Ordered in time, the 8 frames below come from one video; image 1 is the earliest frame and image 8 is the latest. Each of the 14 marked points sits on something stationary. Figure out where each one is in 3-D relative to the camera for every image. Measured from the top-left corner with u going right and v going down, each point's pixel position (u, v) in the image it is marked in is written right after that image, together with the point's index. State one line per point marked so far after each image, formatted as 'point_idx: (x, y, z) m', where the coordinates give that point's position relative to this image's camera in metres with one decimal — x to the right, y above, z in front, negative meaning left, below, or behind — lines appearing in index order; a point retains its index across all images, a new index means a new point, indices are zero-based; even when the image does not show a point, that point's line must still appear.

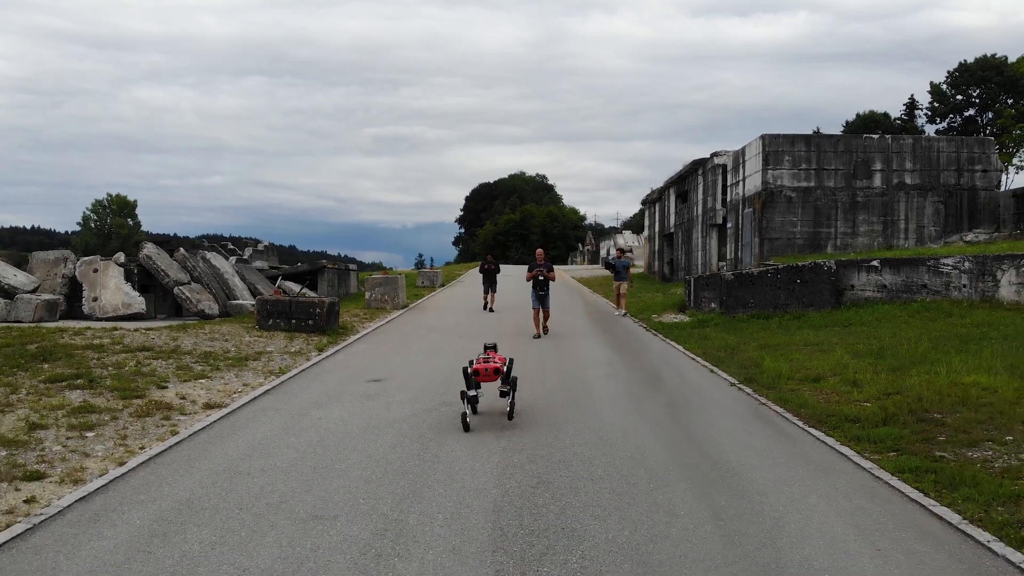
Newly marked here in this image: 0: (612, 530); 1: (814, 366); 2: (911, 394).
0: (+0.5, -1.3, +4.1) m
1: (+3.2, -0.8, +8.7) m
2: (+3.5, -0.9, +7.2) m
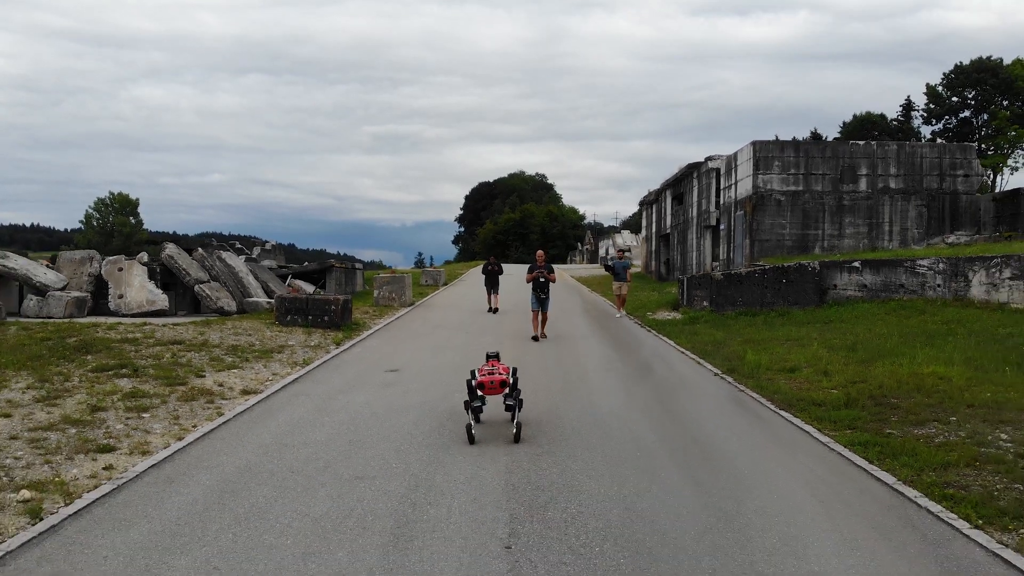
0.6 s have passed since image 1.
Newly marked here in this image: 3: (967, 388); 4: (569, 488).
0: (+0.6, -1.3, +5.0) m
1: (+3.3, -0.8, +9.5) m
2: (+3.6, -0.9, +8.0) m
3: (+4.3, -0.9, +7.7) m
4: (+0.3, -1.3, +4.9) m
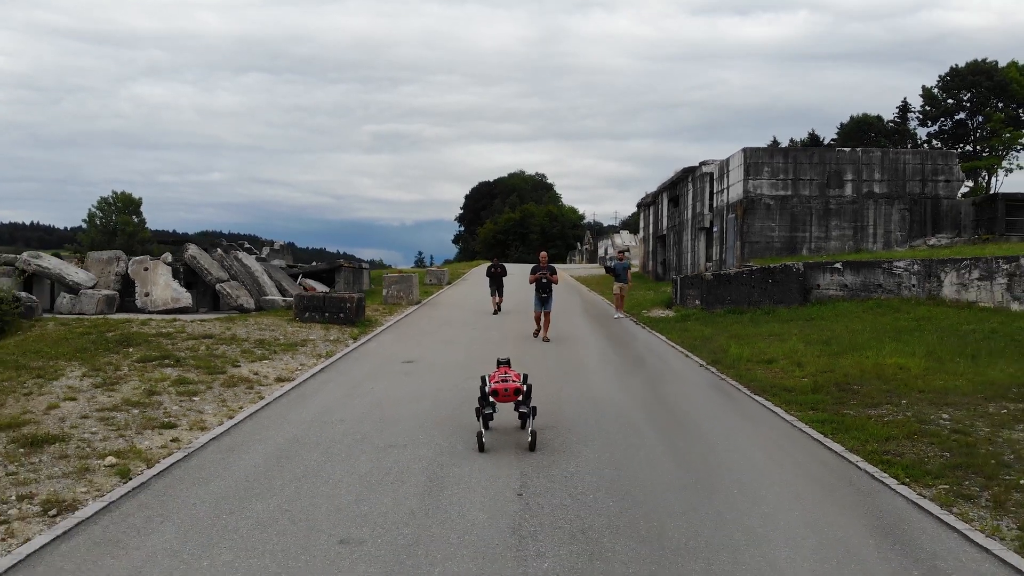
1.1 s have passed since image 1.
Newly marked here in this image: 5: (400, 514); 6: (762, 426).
0: (+0.6, -1.3, +5.9) m
1: (+3.4, -0.8, +10.5) m
2: (+3.6, -0.9, +9.0) m
3: (+4.4, -0.9, +8.6) m
4: (+0.4, -1.3, +5.9) m
5: (-0.7, -1.4, +4.7) m
6: (+2.2, -1.2, +7.0) m
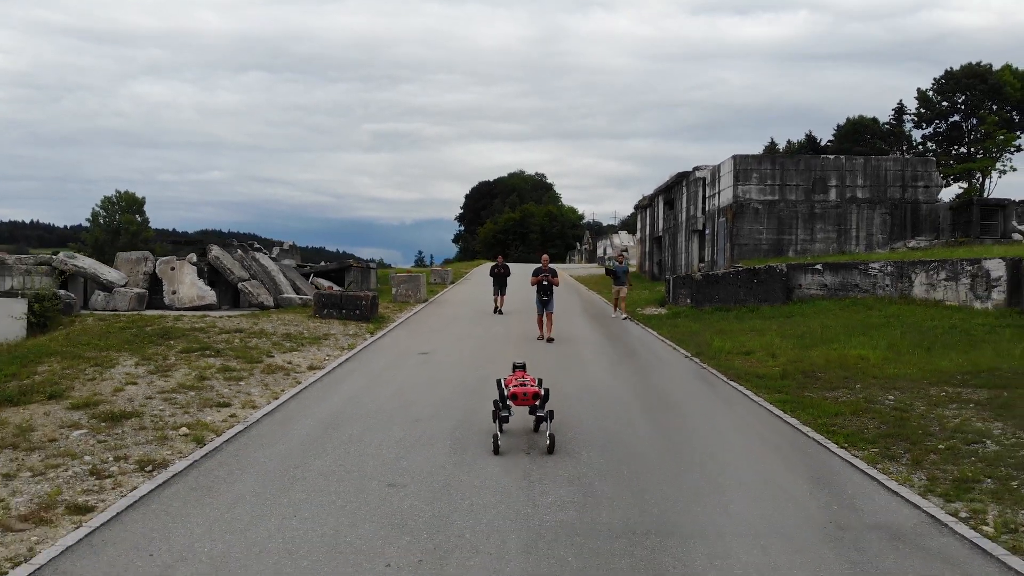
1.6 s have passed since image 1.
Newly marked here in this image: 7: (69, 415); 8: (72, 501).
0: (+0.7, -1.3, +7.1) m
1: (+3.4, -0.8, +11.7) m
2: (+3.7, -0.9, +10.1) m
3: (+4.5, -0.9, +9.8) m
4: (+0.5, -1.3, +7.1) m
5: (-0.6, -1.4, +5.9) m
6: (+2.2, -1.2, +8.1) m
7: (-4.3, -1.2, +7.8) m
8: (-2.9, -1.4, +5.4) m
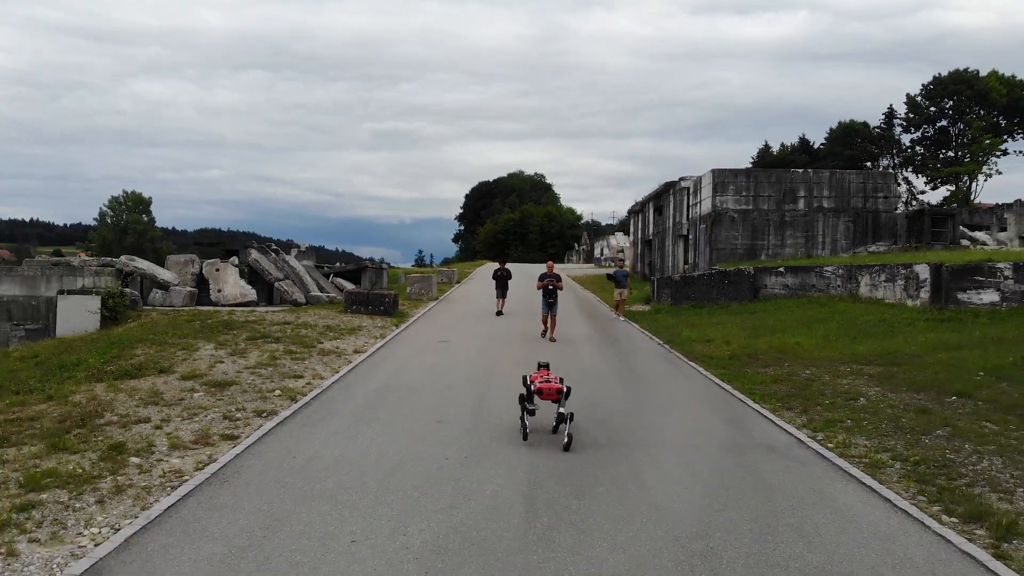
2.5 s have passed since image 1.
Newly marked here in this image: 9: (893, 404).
0: (+0.8, -1.3, +9.6) m
1: (+3.5, -0.8, +14.2) m
2: (+3.8, -0.9, +12.7) m
3: (+4.5, -0.9, +12.3) m
4: (+0.6, -1.3, +9.6) m
5: (-0.5, -1.4, +8.4) m
6: (+2.3, -1.2, +10.6) m
7: (-4.2, -1.2, +10.4) m
8: (-2.8, -1.4, +7.9) m
9: (+4.0, -1.2, +8.6) m
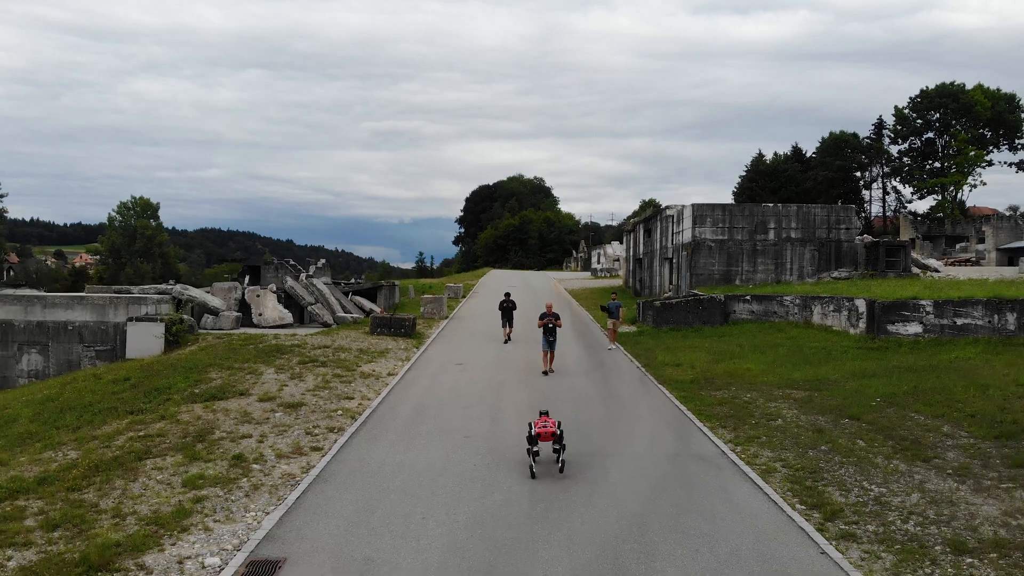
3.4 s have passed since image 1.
0: (+0.9, -2.0, +12.6) m
1: (+3.6, -1.5, +17.2) m
2: (+3.9, -1.6, +15.6) m
3: (+4.6, -1.6, +15.3) m
4: (+0.7, -2.0, +12.6) m
5: (-0.4, -2.1, +11.4) m
6: (+2.4, -1.9, +13.6) m
7: (-4.1, -1.9, +13.3) m
8: (-2.7, -2.1, +10.9) m
9: (+4.1, -1.9, +11.6) m
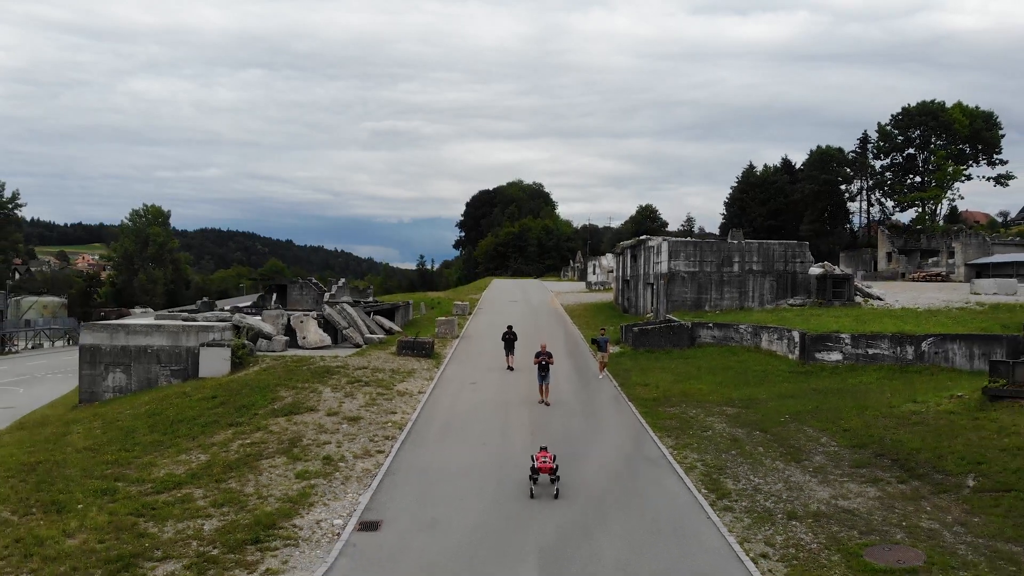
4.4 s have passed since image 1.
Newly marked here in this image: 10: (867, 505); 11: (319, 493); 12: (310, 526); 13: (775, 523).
0: (+1.0, -3.0, +17.1) m
1: (+3.7, -2.5, +21.7) m
2: (+4.0, -2.6, +20.2) m
3: (+4.7, -2.6, +19.8) m
4: (+0.8, -3.0, +17.1) m
5: (-0.3, -3.1, +15.9) m
6: (+2.5, -2.9, +18.1) m
7: (-4.0, -2.9, +17.8) m
8: (-2.6, -3.1, +15.4) m
9: (+4.2, -2.9, +16.1) m
10: (+5.3, -3.2, +12.0) m
11: (-3.1, -3.3, +13.1) m
12: (-2.9, -3.4, +11.5) m
13: (+3.7, -3.3, +11.4) m
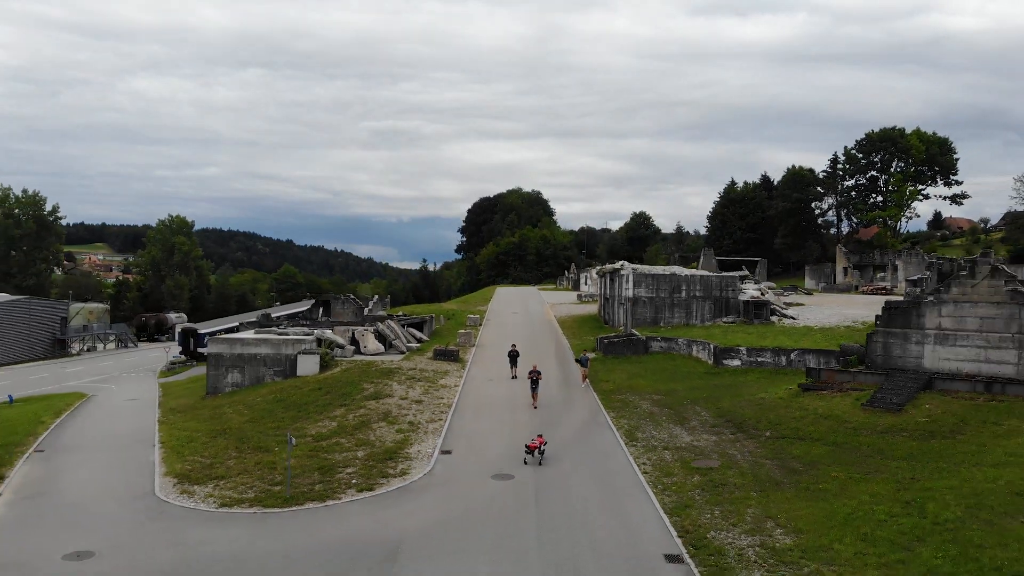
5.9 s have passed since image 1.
0: (+1.2, -4.1, +27.7) m
1: (+3.9, -3.6, +32.3) m
2: (+4.2, -3.8, +30.8) m
3: (+4.9, -3.8, +30.4) m
4: (+1.0, -4.1, +27.7) m
5: (-0.1, -4.2, +26.5) m
6: (+2.7, -4.0, +28.7) m
7: (-3.8, -4.0, +28.4) m
8: (-2.4, -4.2, +26.0) m
9: (+4.4, -4.0, +26.7) m
10: (+5.5, -4.3, +22.6) m
11: (-2.9, -4.4, +23.7) m
12: (-2.7, -4.5, +22.1) m
13: (+3.9, -4.4, +21.9) m
